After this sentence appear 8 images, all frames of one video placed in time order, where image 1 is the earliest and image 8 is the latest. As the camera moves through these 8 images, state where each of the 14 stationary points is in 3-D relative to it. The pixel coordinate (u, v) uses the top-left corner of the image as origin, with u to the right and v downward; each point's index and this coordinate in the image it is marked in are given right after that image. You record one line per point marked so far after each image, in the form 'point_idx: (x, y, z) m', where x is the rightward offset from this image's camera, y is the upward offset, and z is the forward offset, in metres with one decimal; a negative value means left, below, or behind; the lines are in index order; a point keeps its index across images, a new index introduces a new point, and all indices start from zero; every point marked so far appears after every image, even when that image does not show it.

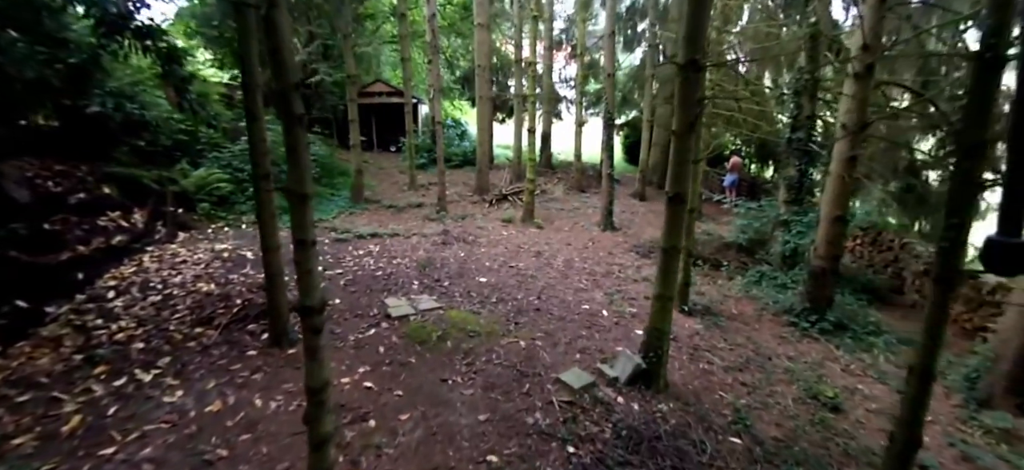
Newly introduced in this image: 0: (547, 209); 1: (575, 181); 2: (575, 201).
0: (+0.9, +0.7, +12.1) m
1: (+2.0, +1.8, +14.8) m
2: (+1.8, +1.0, +13.3) m
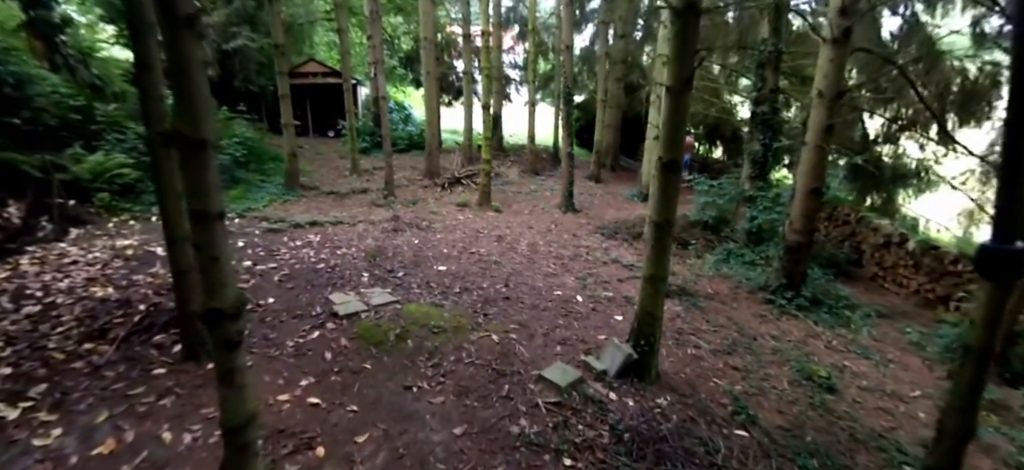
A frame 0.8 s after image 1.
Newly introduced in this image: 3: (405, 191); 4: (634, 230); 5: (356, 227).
0: (-0.2, +1.1, +11.4) m
1: (+0.5, +2.2, +14.1) m
2: (+0.5, +1.4, +12.7) m
3: (-2.5, +1.0, +10.6) m
4: (+2.5, +0.1, +9.1) m
5: (-2.7, +0.1, +8.0) m
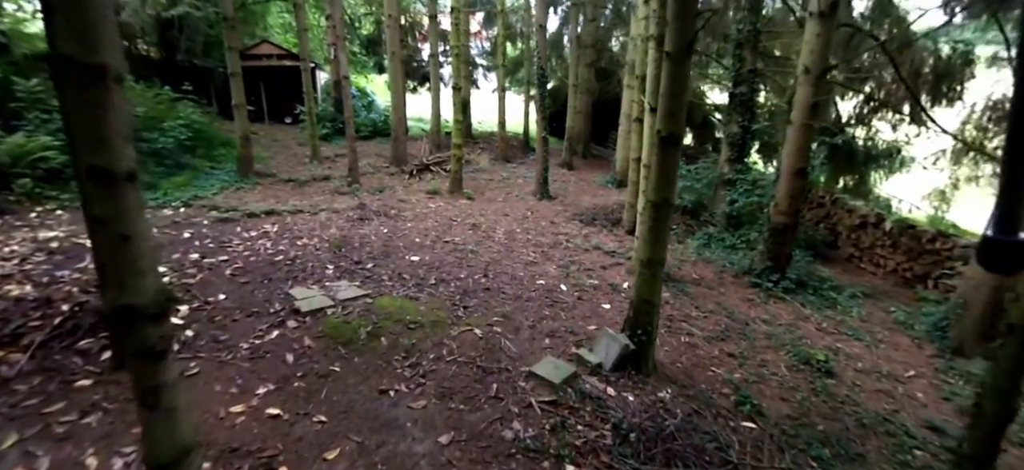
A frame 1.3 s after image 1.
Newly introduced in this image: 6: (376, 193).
0: (-0.9, +1.4, +10.9) m
1: (-0.4, +2.6, +13.7) m
2: (-0.2, +1.7, +12.2) m
3: (-3.1, +1.3, +10.0) m
4: (+2.0, +0.4, +8.8) m
5: (-3.1, +0.3, +7.3) m
6: (-2.6, +0.8, +8.7) m
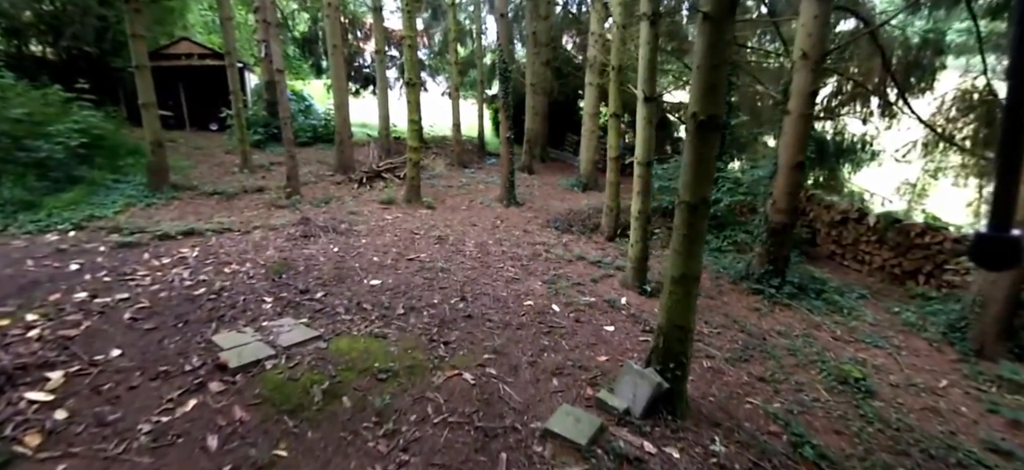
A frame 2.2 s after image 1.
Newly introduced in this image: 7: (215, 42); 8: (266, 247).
0: (-1.7, +1.1, +9.9) m
1: (-1.6, +2.3, +12.7) m
2: (-1.2, +1.5, +11.3) m
3: (-3.8, +0.9, +8.7) m
4: (+1.4, +0.2, +8.1) m
5: (-3.5, 0.0, +6.1) m
6: (-3.2, +0.5, +7.5) m
7: (-13.0, +8.4, +19.8) m
8: (-3.1, -0.1, +5.7) m
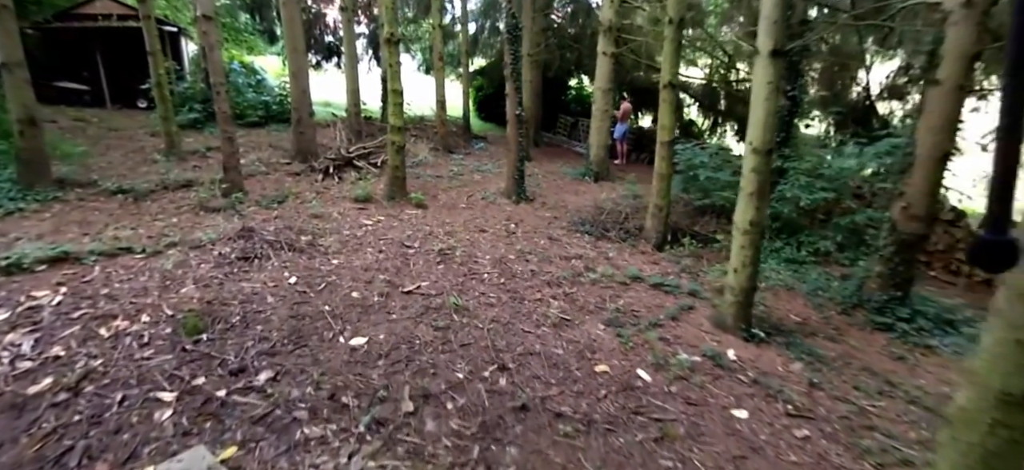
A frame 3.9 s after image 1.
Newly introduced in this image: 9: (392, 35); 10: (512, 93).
0: (-1.6, +1.0, +8.0) m
1: (-1.7, +2.3, +10.7) m
2: (-1.2, +1.5, +9.3) m
3: (-3.6, +0.8, +6.6) m
4: (+1.6, +0.2, +6.4) m
5: (-3.1, -0.2, +4.0) m
6: (-2.9, +0.4, +5.4) m
7: (-13.6, +8.6, +16.8) m
8: (-2.7, -0.4, +3.7) m
9: (-1.9, +3.1, +7.1) m
10: (0.0, +2.1, +6.8) m
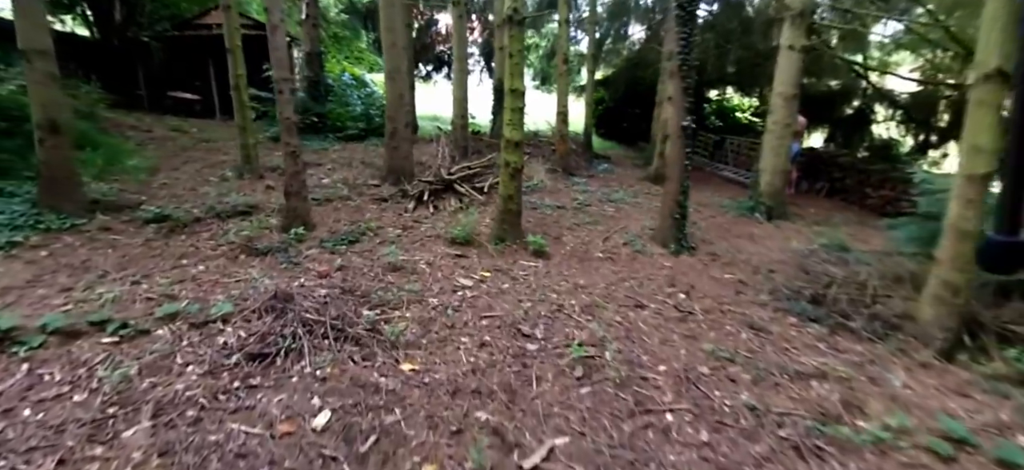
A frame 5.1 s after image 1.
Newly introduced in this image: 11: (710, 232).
0: (+0.3, +0.4, +6.1) m
1: (+0.9, +1.6, +8.9) m
2: (+1.0, +0.7, +7.4) m
3: (-1.9, +0.3, +5.2) m
4: (+3.1, -0.6, +3.9) m
5: (-2.0, -0.6, +2.6) m
6: (-1.5, -0.1, +3.9) m
7: (-9.1, +8.2, +17.5) m
8: (-1.7, -0.8, +2.2) m
9: (0.0, +2.5, +5.4) m
10: (+1.7, +1.4, +4.7) m
11: (+2.6, +0.1, +6.1) m
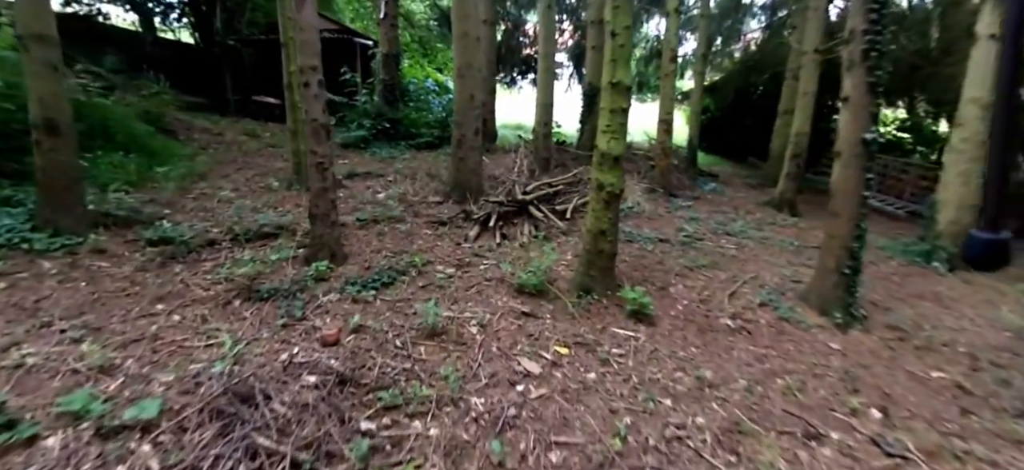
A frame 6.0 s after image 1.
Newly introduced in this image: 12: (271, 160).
0: (+1.3, 0.0, +4.8) m
1: (+2.4, +1.0, +7.4) m
2: (+2.2, +0.3, +5.9) m
3: (-1.1, +0.1, +4.3) m
4: (+3.5, -1.1, +2.1) m
5: (-1.7, -0.8, +1.7) m
6: (-0.9, -0.3, +2.9) m
7: (-5.6, +8.0, +17.8) m
8: (-1.5, -1.0, +1.3) m
9: (+1.0, +2.1, +4.2) m
10: (+2.4, +1.0, +3.2) m
11: (+3.5, -0.5, +4.3) m
12: (-3.2, +1.0, +6.4) m
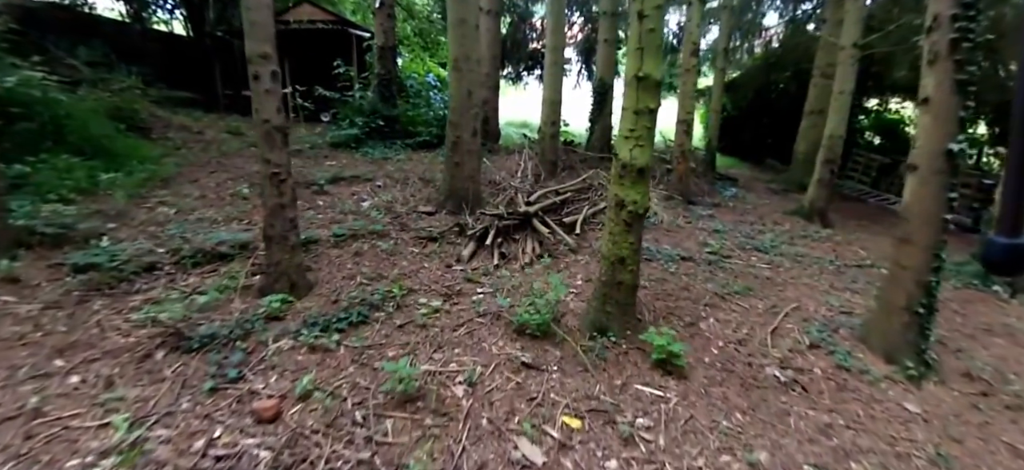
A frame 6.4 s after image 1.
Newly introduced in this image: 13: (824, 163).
0: (+1.3, -0.2, +4.2) m
1: (+2.4, +0.9, +6.8) m
2: (+2.2, +0.1, +5.3) m
3: (-1.1, -0.1, +3.8) m
4: (+3.5, -1.3, +1.5) m
5: (-1.8, -0.9, +1.2) m
6: (-1.0, -0.5, +2.4) m
7: (-5.3, +8.0, +17.2) m
8: (-1.5, -1.1, +0.7) m
9: (+1.0, +1.9, +3.6) m
10: (+2.5, +0.8, +2.6) m
11: (+3.5, -0.7, +3.7) m
12: (-3.2, +0.9, +5.8) m
13: (+4.3, +1.0, +6.2) m
